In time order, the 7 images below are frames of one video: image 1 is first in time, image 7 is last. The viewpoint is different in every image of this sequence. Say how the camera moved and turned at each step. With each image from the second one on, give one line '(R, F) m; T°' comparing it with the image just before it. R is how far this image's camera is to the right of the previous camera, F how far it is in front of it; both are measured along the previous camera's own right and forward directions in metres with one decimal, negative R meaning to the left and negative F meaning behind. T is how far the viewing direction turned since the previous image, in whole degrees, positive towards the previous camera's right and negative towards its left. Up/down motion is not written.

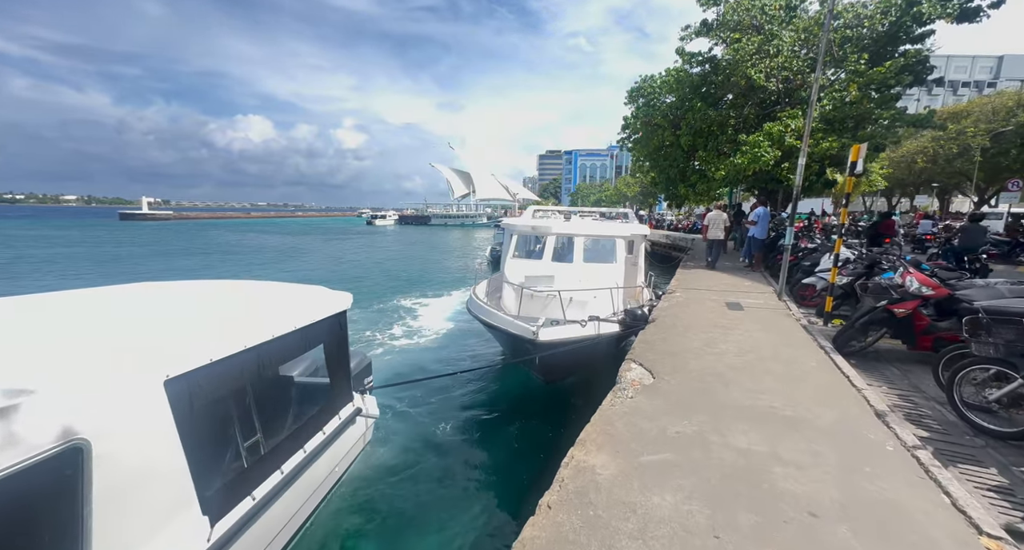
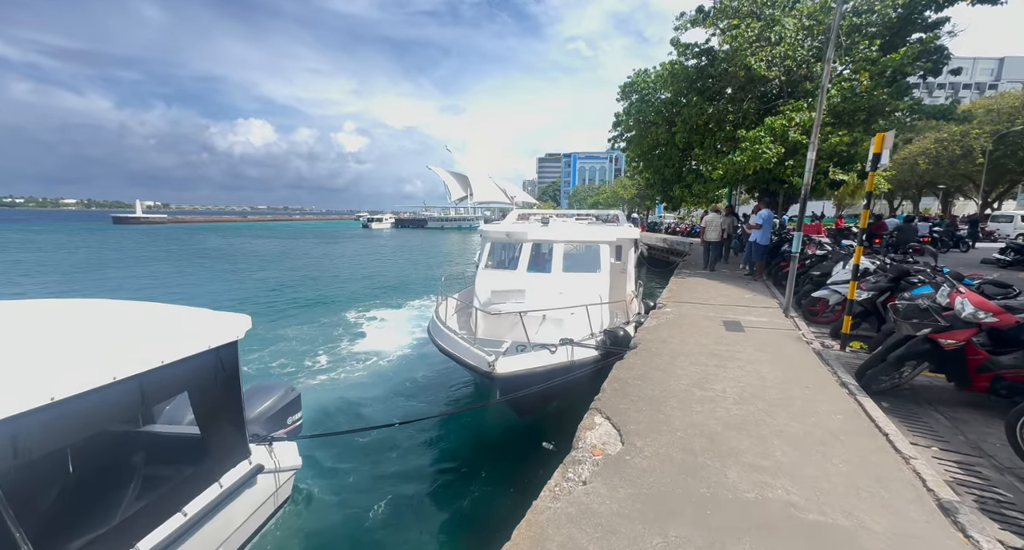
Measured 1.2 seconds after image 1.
(+0.6, +1.1) m; 0°
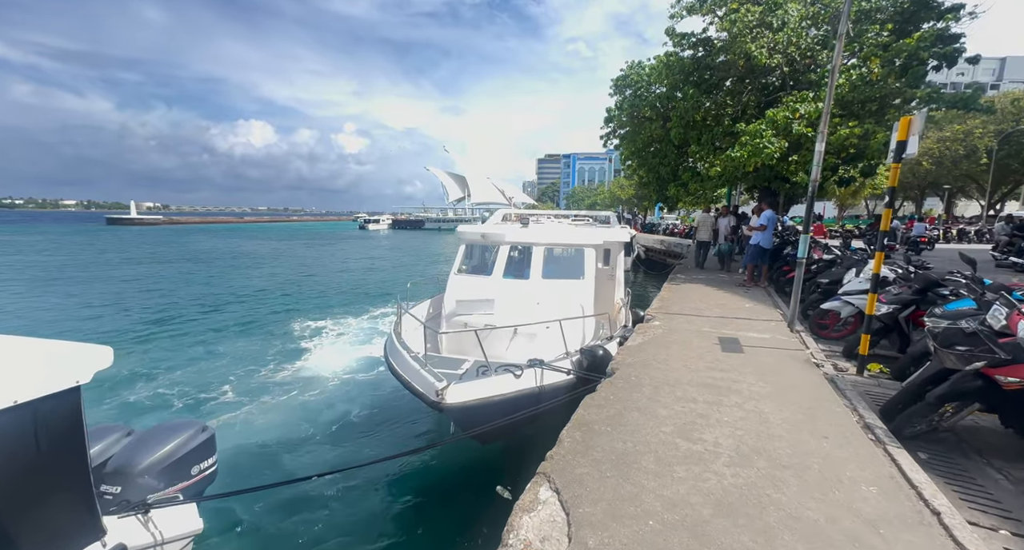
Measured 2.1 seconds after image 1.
(+0.5, +0.9) m; 0°
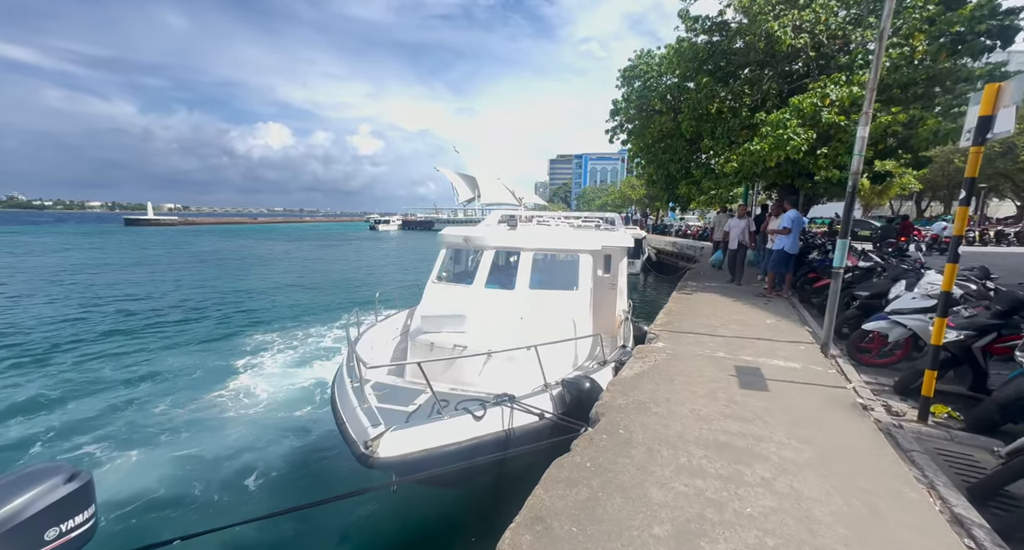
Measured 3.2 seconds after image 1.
(+0.5, +1.0) m; -2°
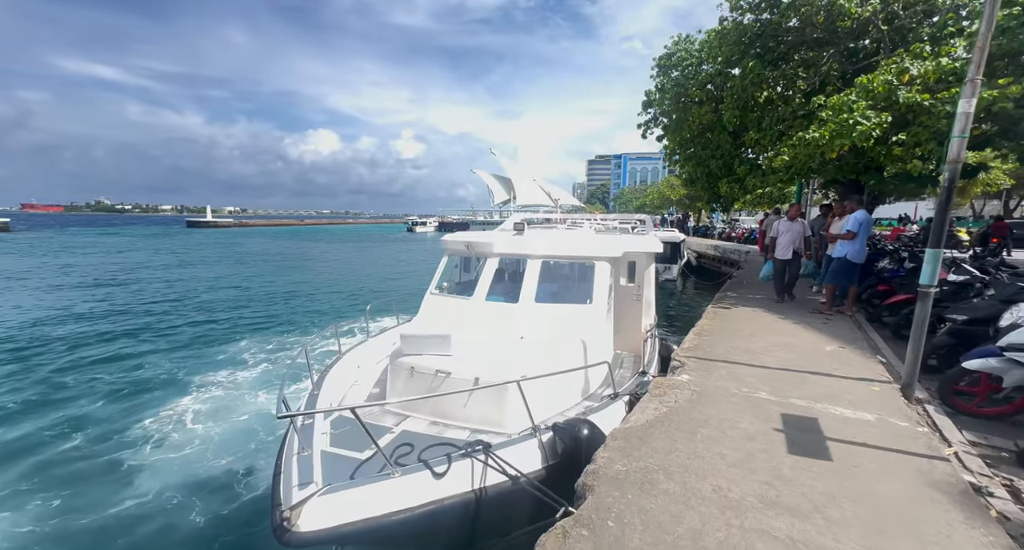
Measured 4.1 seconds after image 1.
(+0.5, +0.9) m; -5°
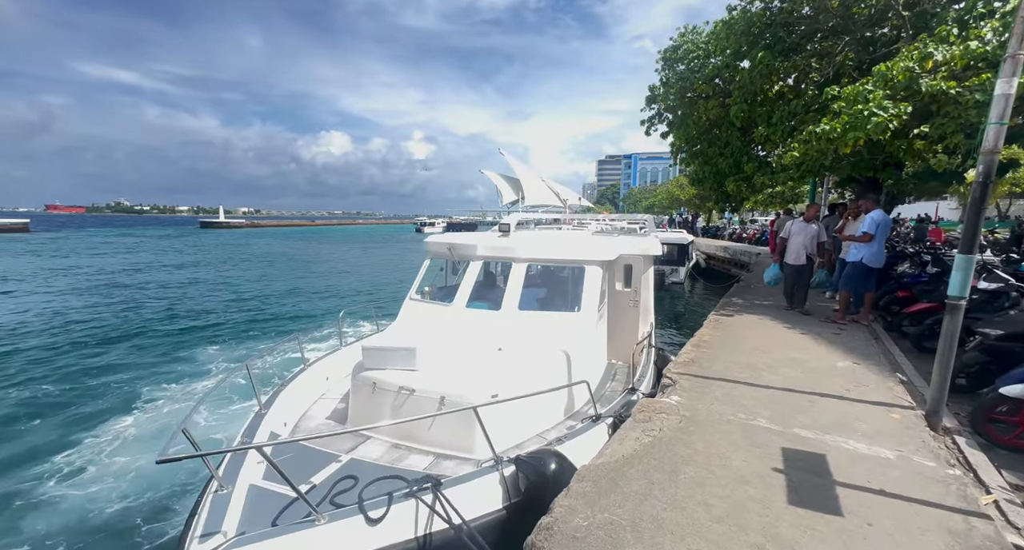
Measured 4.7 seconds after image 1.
(+0.4, +0.5) m; -1°
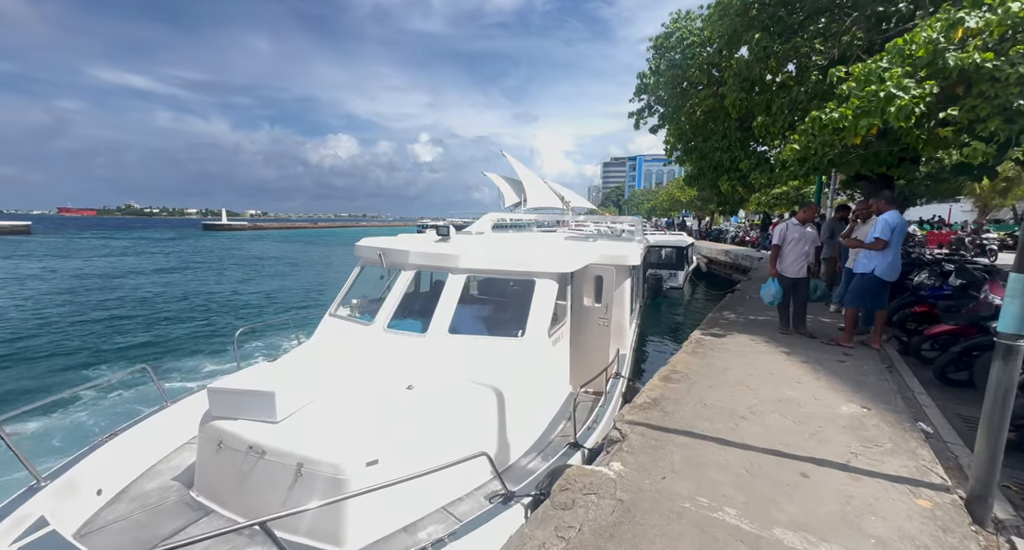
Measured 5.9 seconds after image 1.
(+0.9, +1.0) m; -1°
